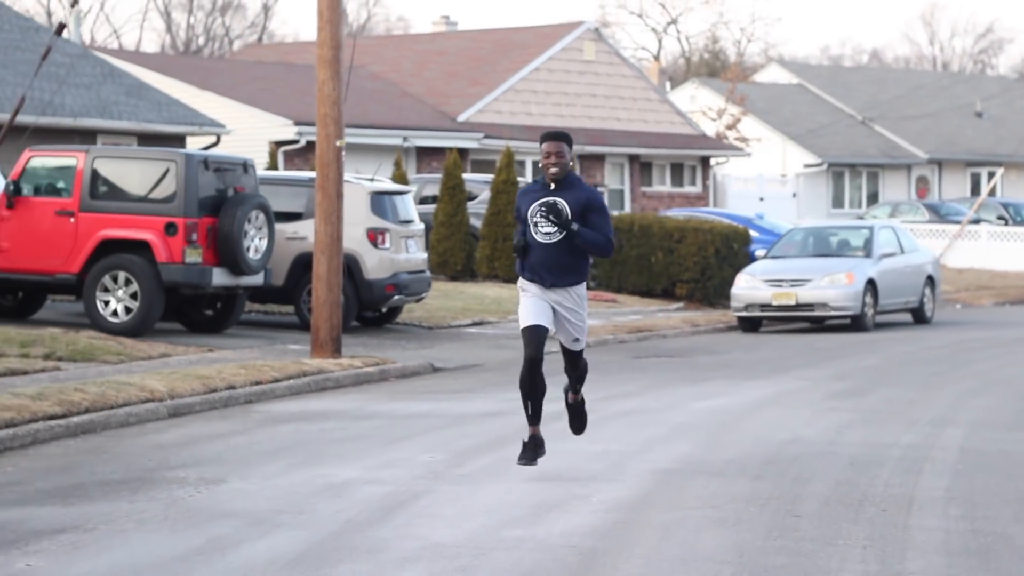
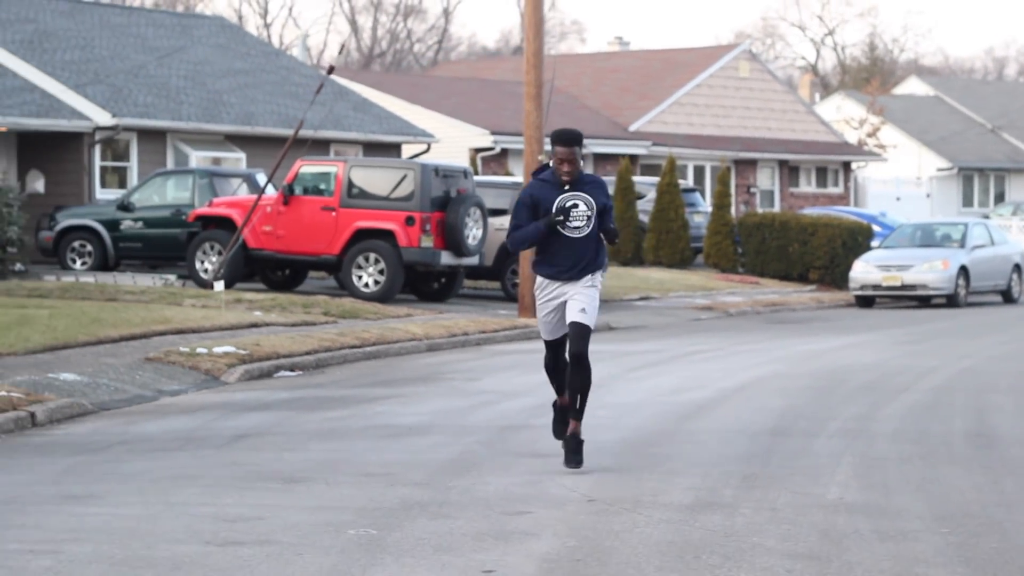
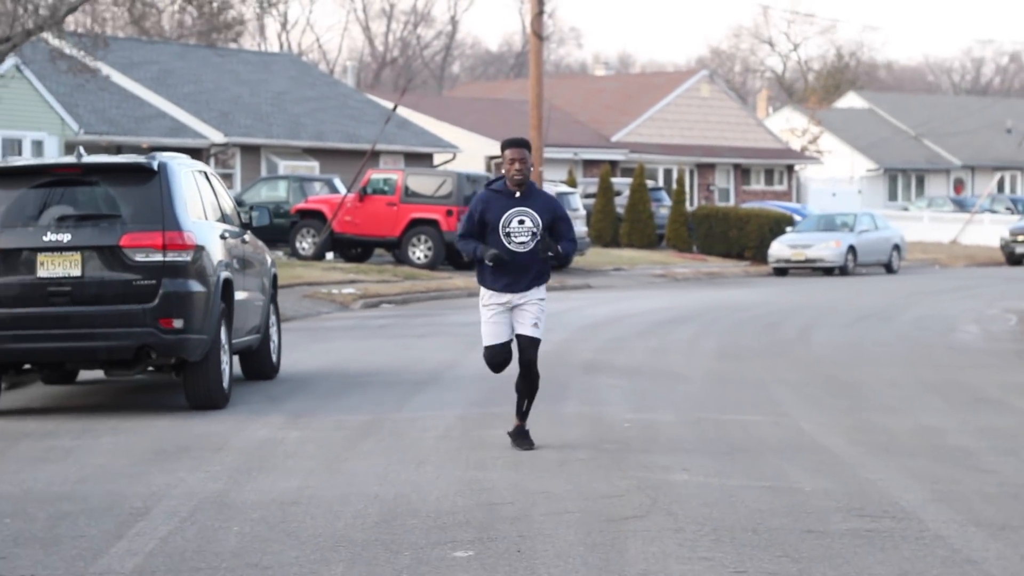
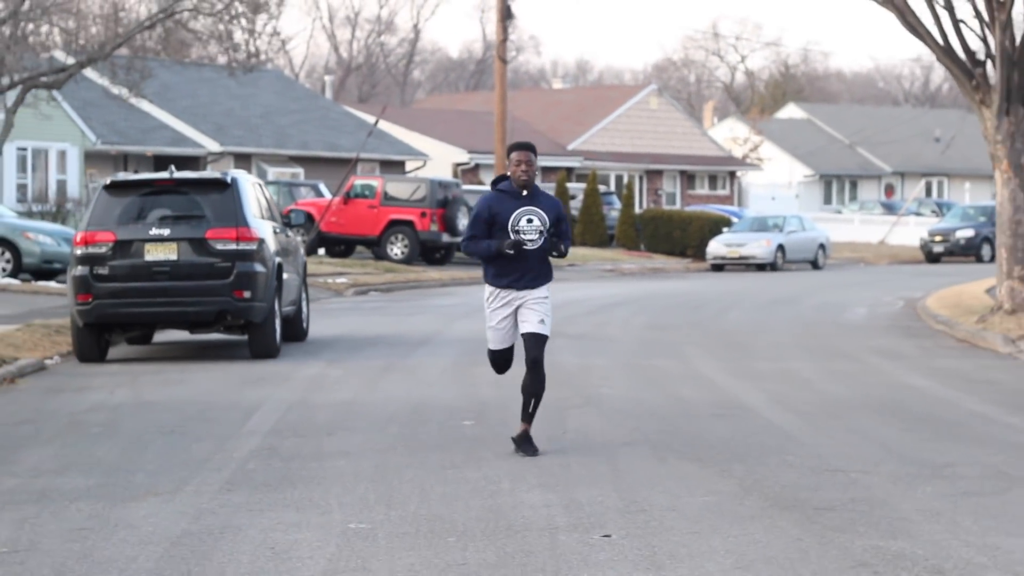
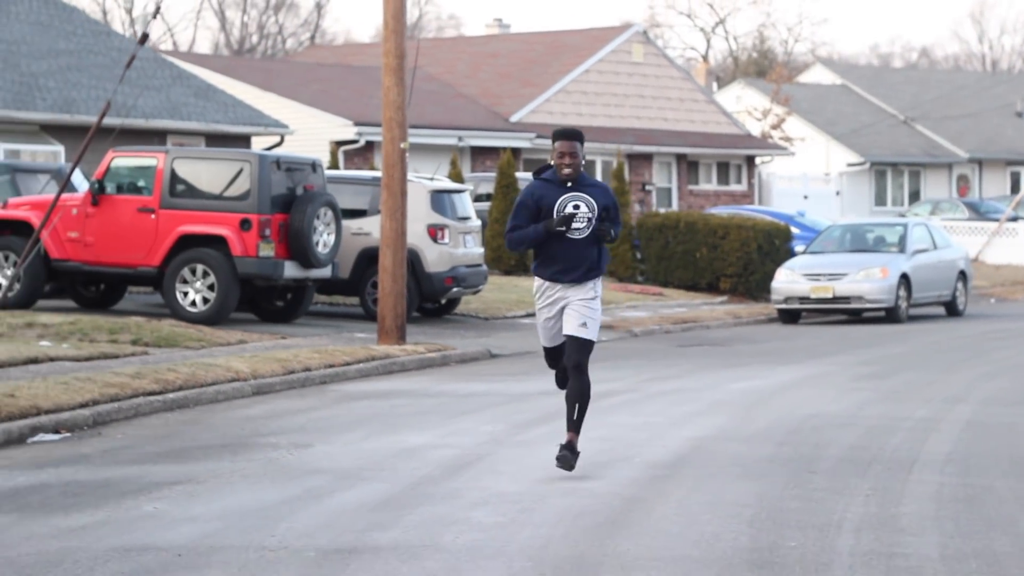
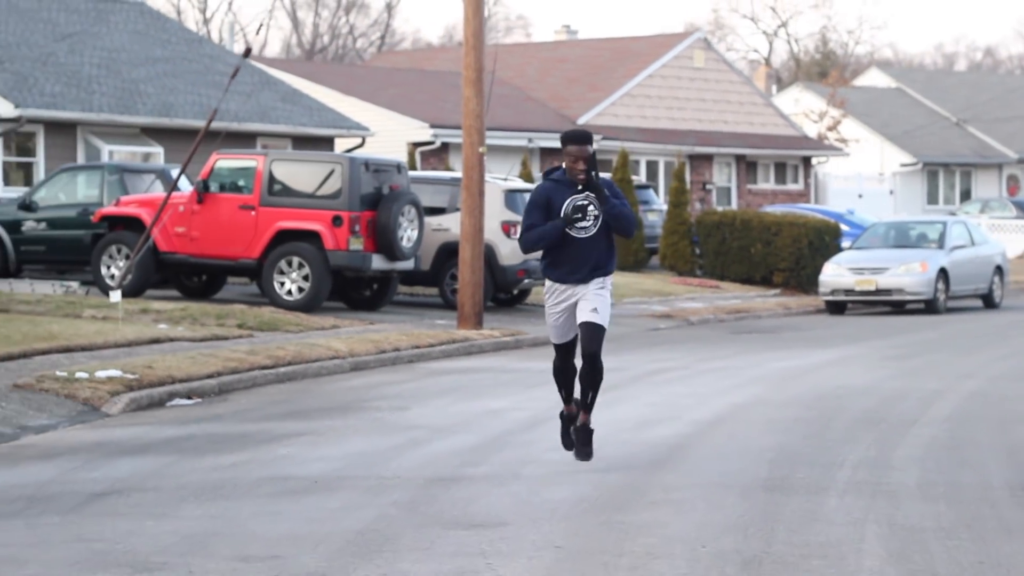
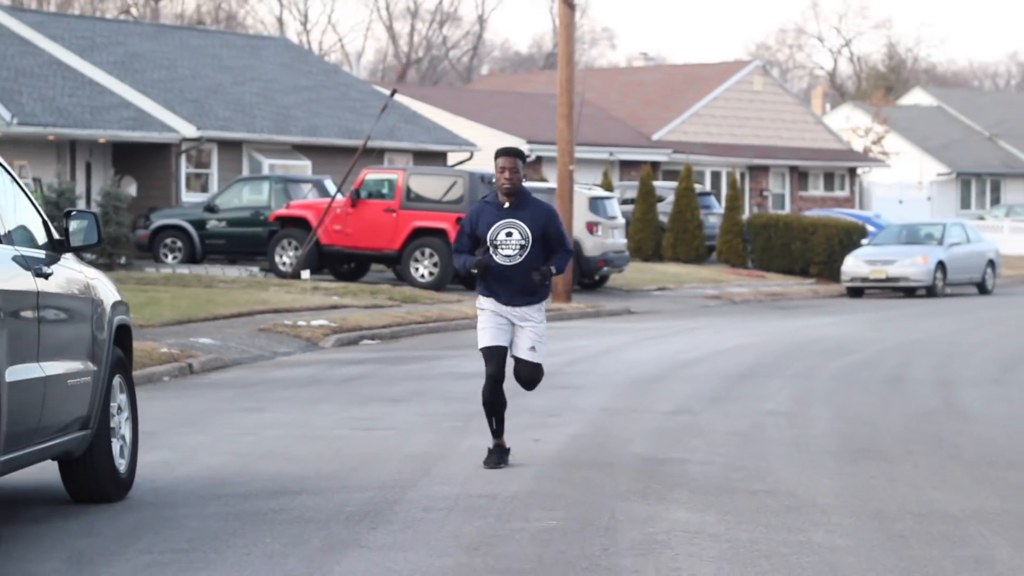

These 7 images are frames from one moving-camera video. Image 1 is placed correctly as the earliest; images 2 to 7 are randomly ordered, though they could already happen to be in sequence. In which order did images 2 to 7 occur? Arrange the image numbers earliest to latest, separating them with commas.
5, 6, 2, 7, 3, 4
